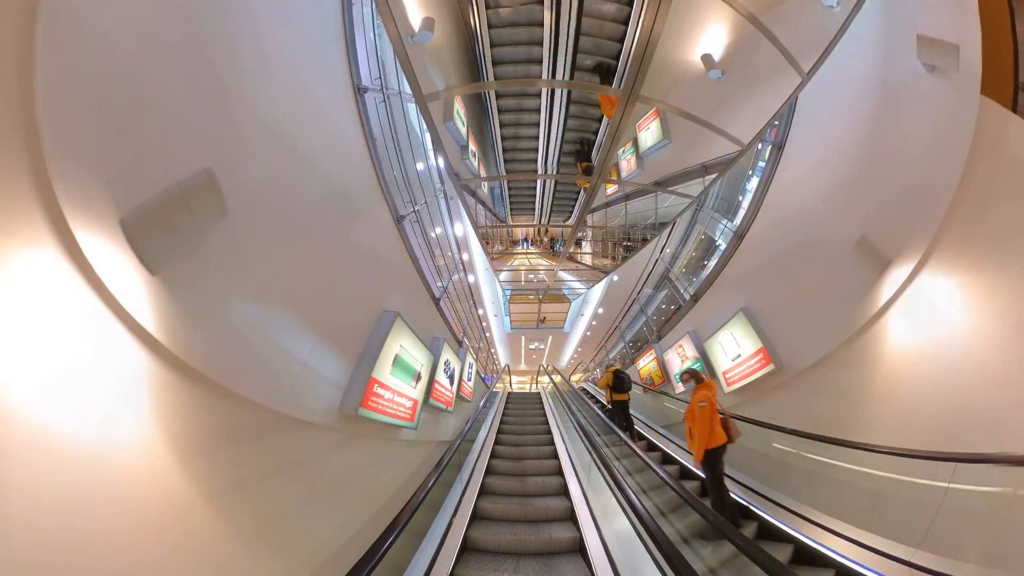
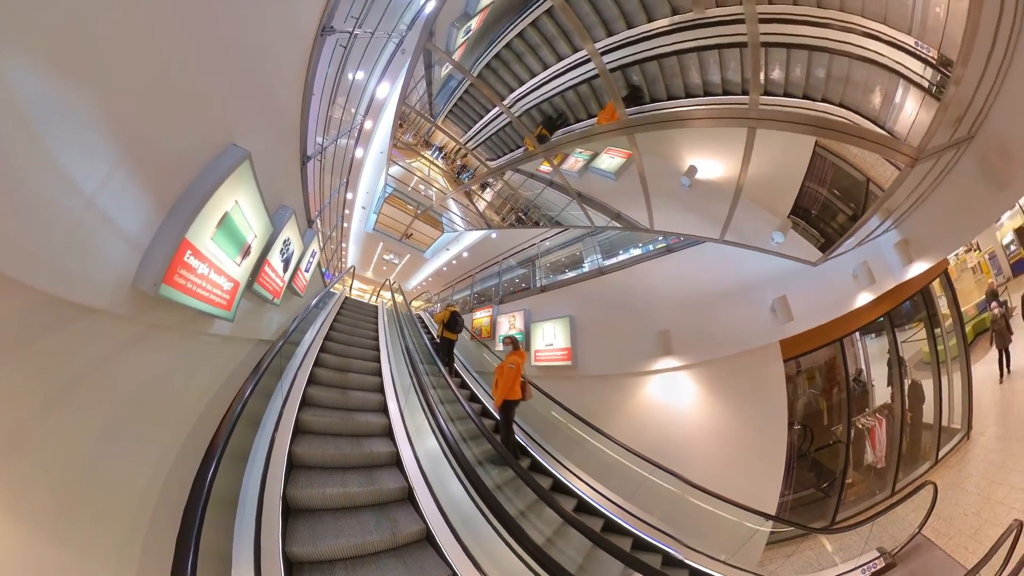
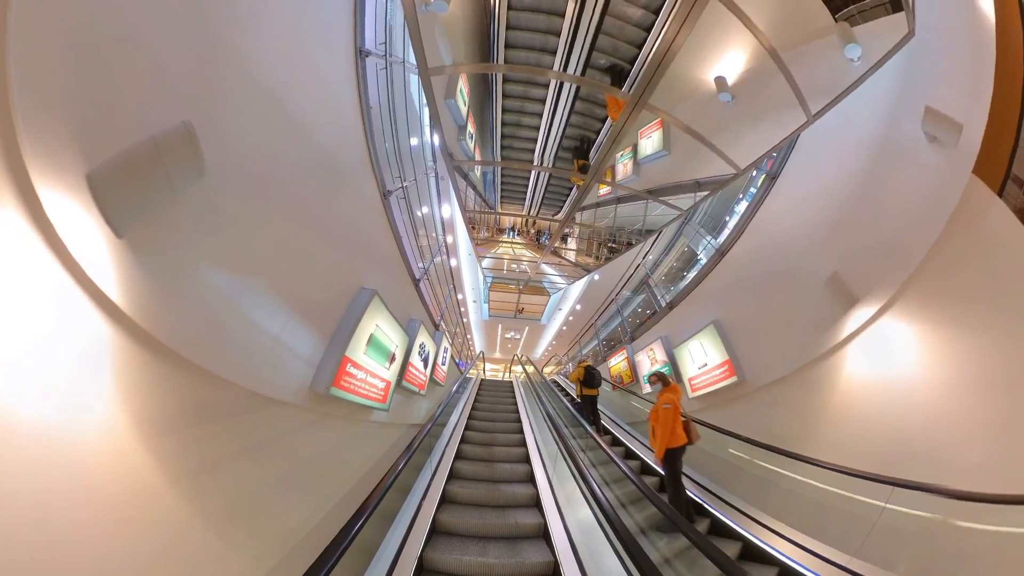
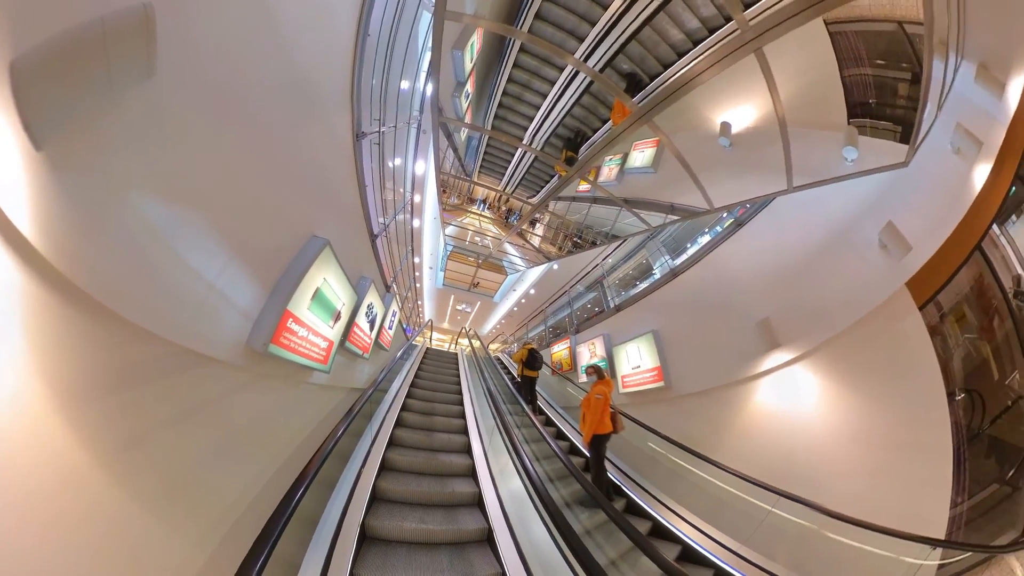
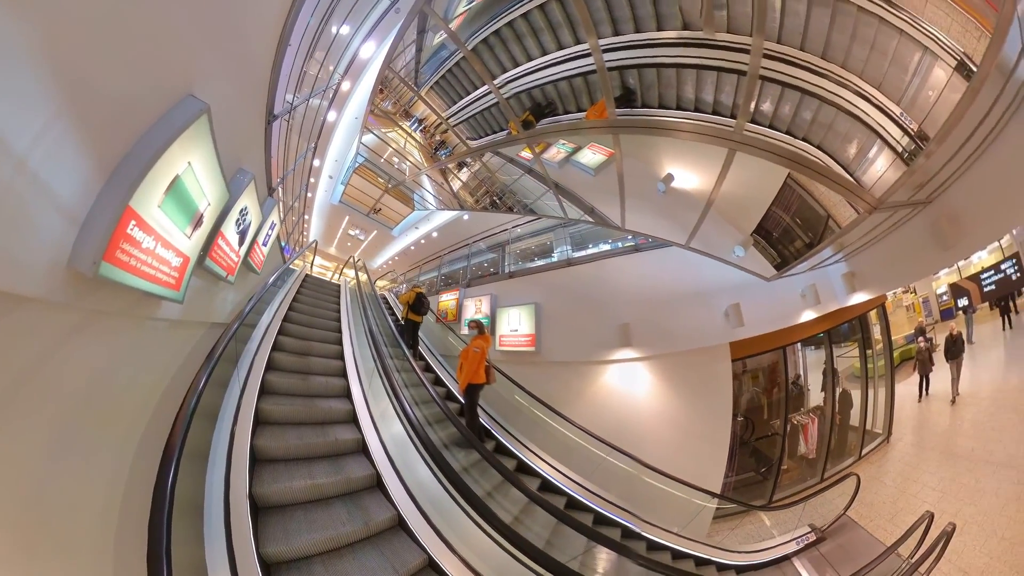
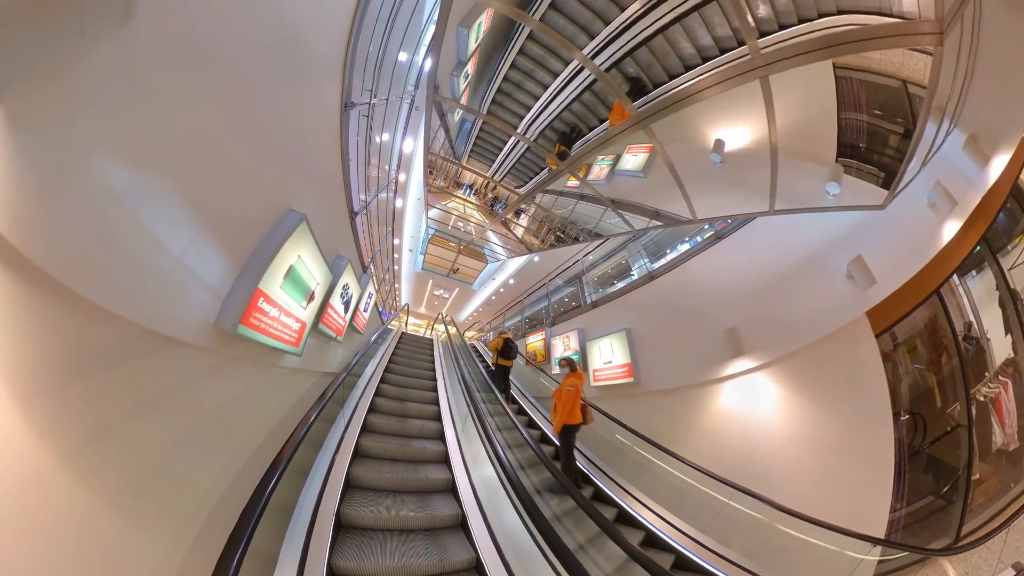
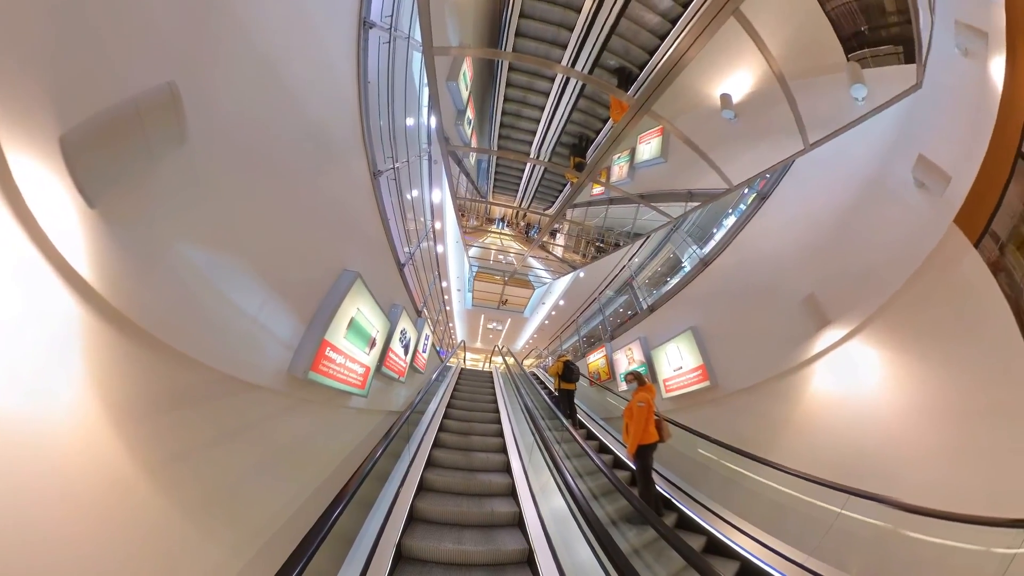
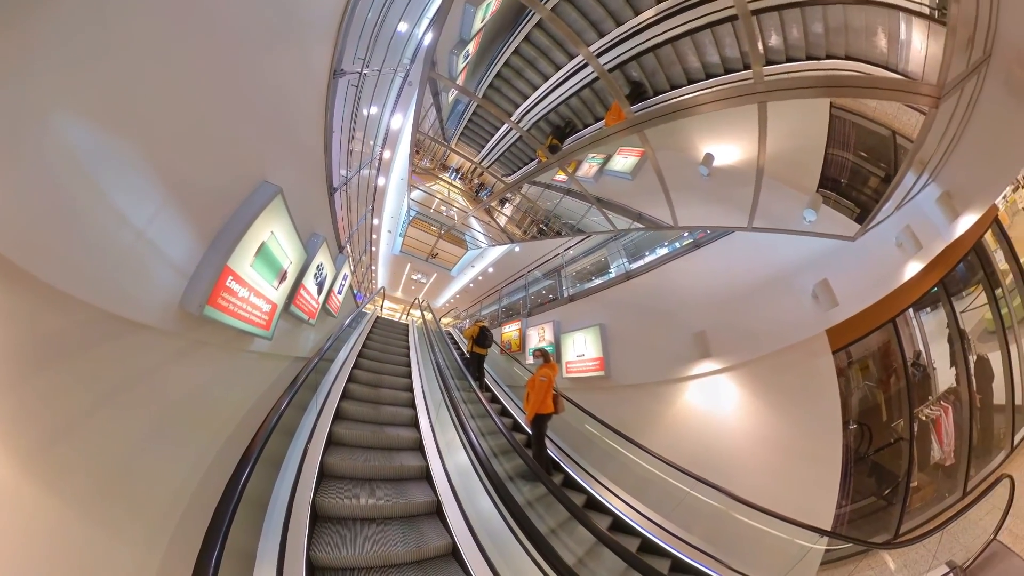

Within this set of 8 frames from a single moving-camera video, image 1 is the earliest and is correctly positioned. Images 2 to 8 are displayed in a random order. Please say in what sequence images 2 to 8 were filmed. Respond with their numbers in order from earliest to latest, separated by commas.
3, 7, 4, 6, 8, 2, 5
